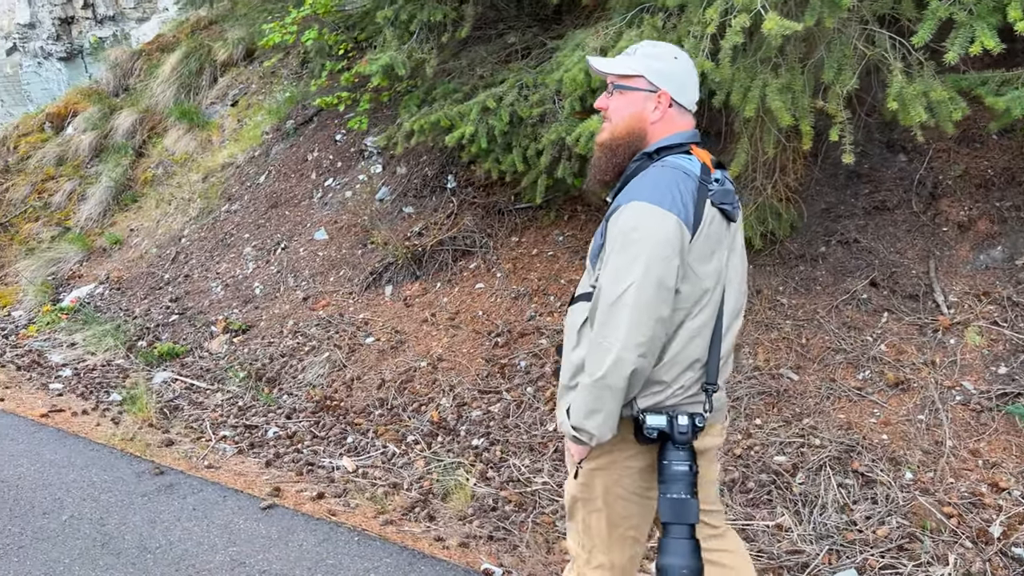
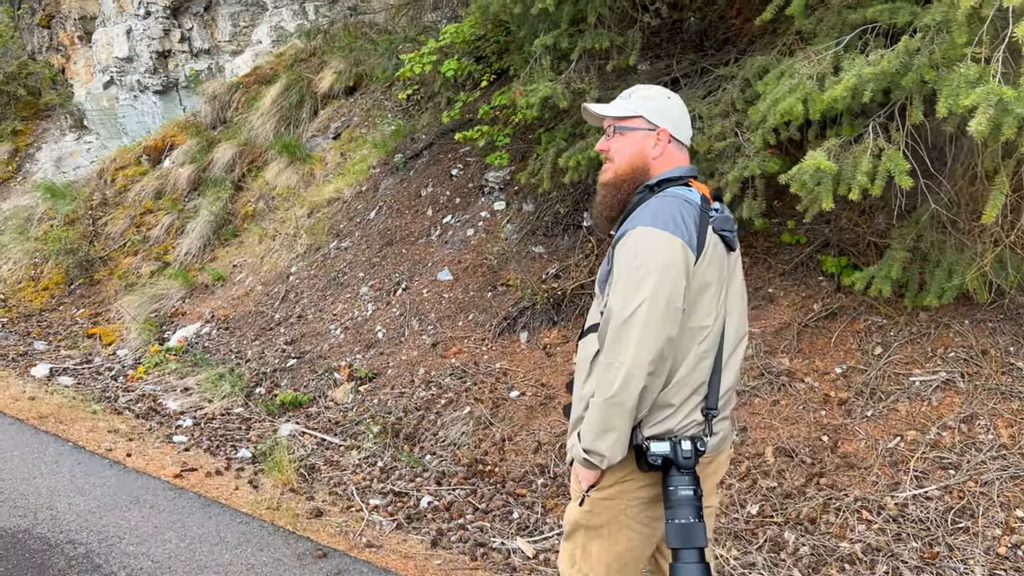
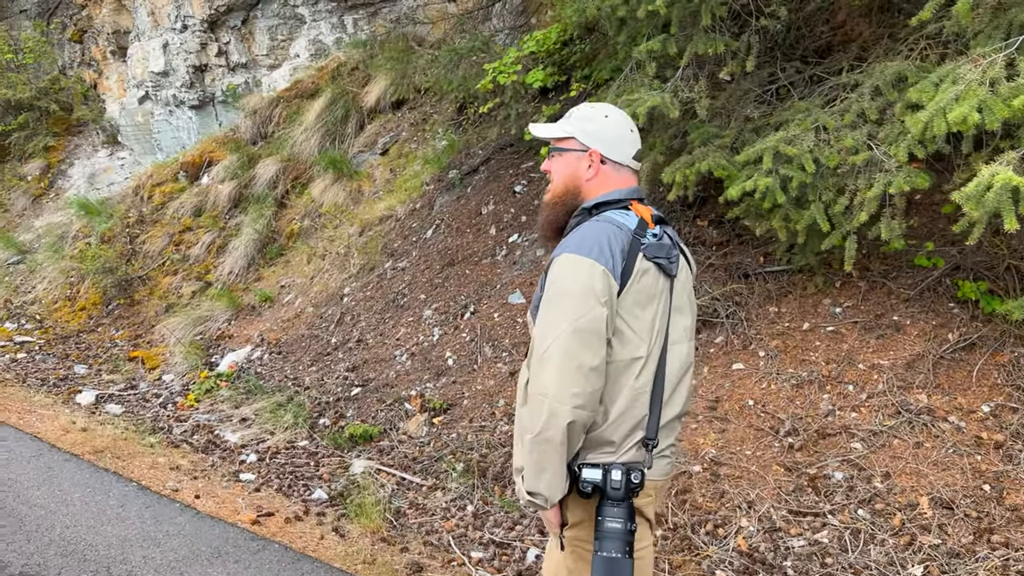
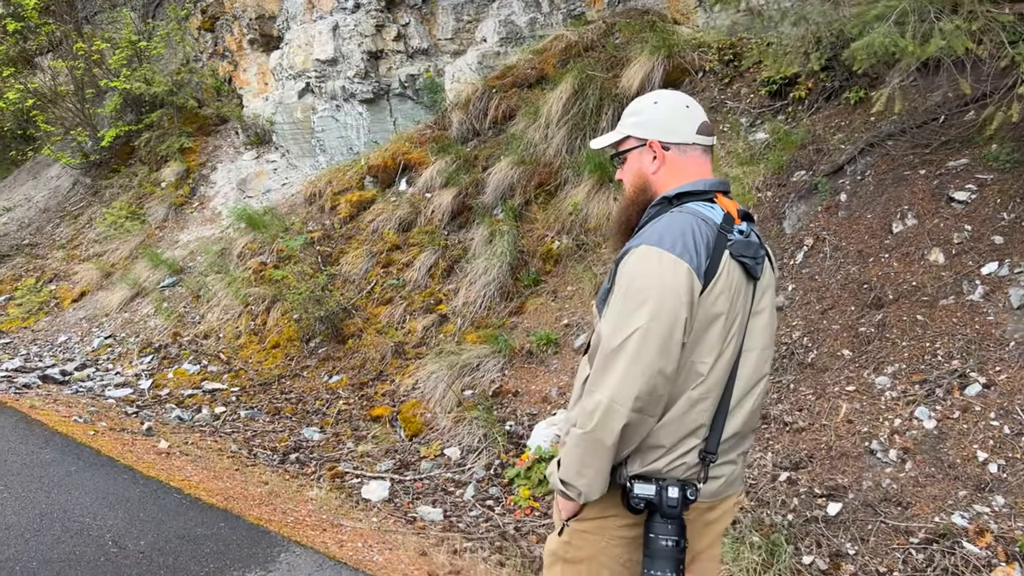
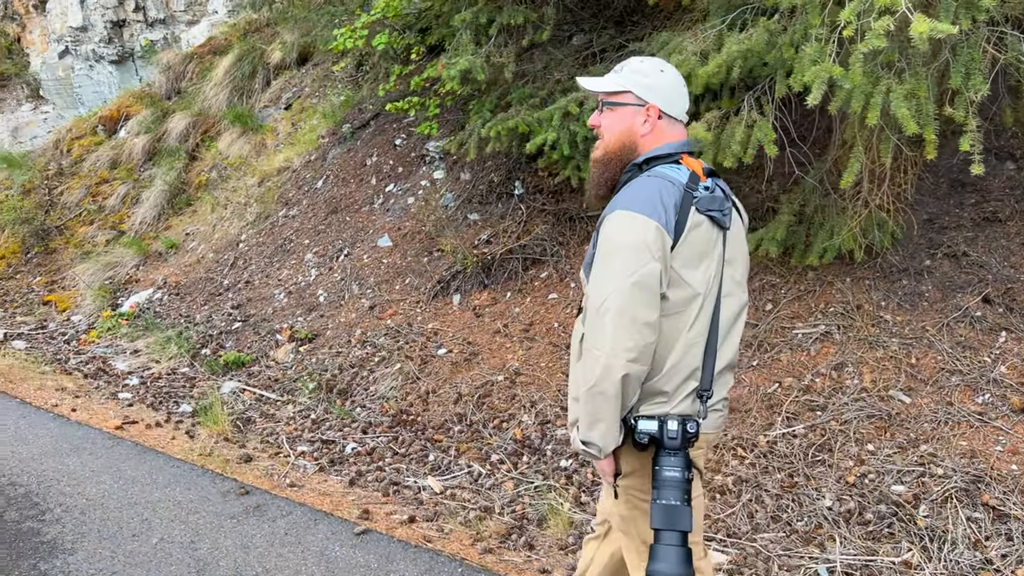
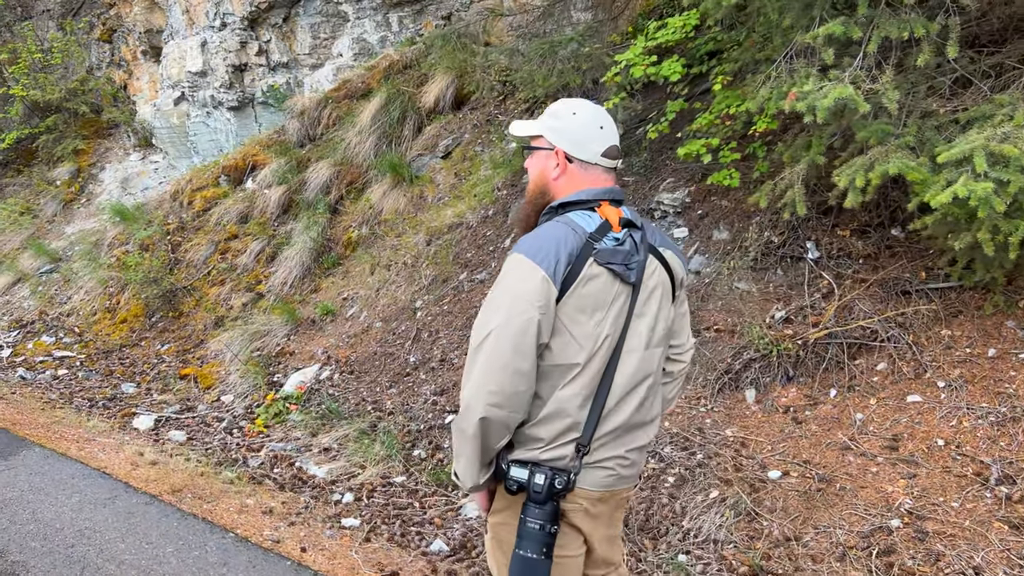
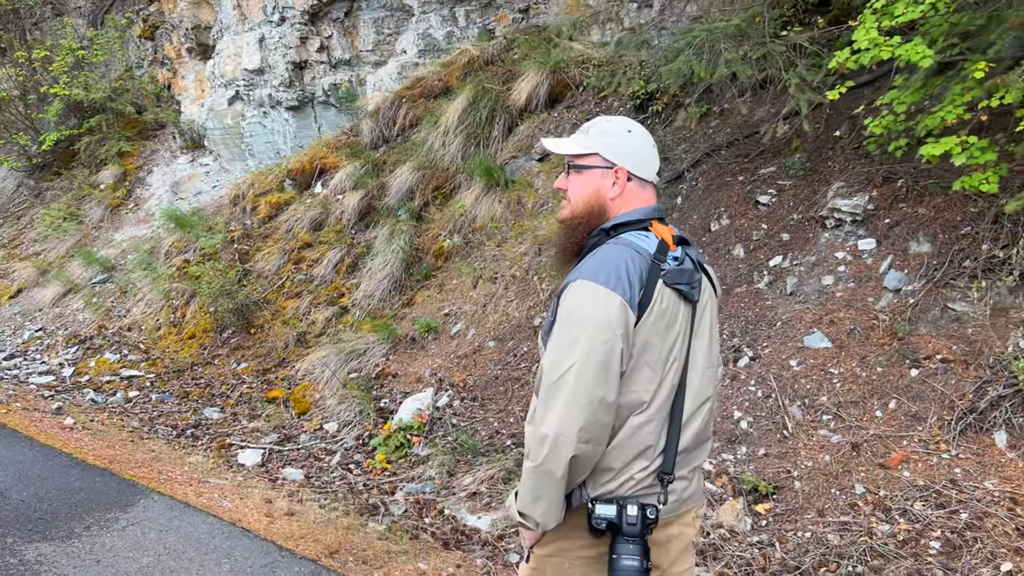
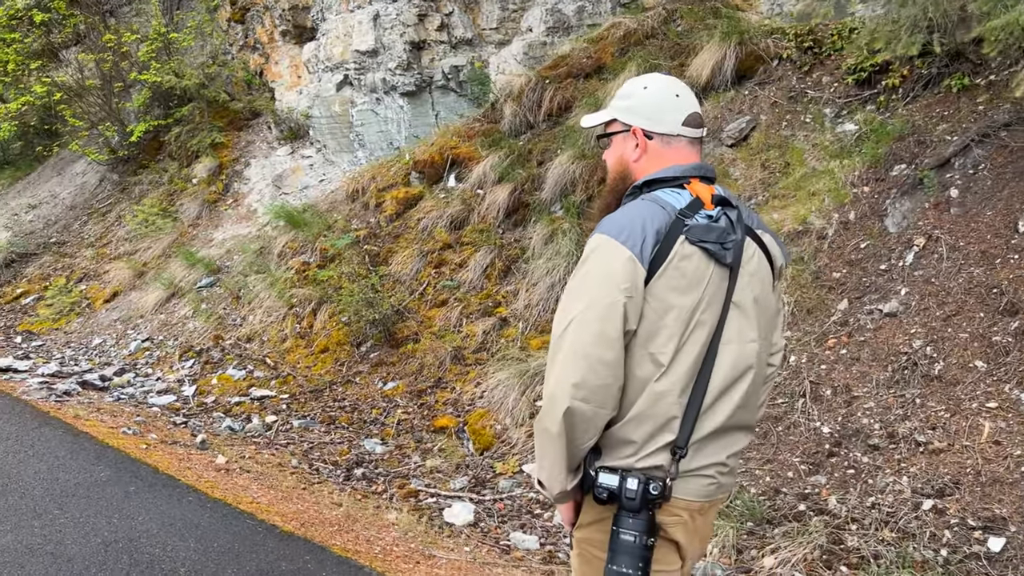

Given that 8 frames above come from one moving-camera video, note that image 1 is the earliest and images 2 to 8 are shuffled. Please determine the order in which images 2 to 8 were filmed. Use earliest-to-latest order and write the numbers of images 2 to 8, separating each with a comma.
5, 2, 3, 6, 7, 4, 8
